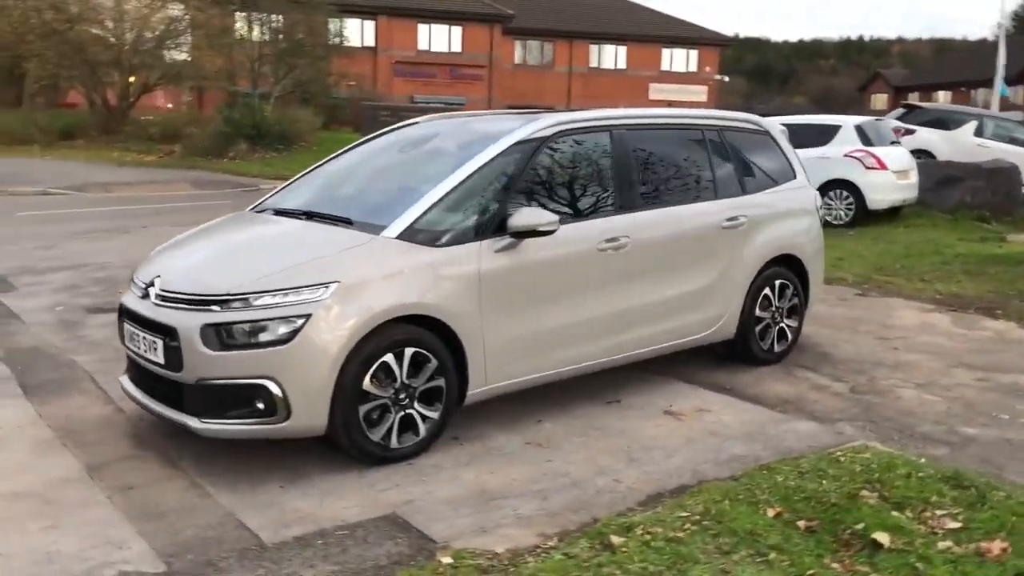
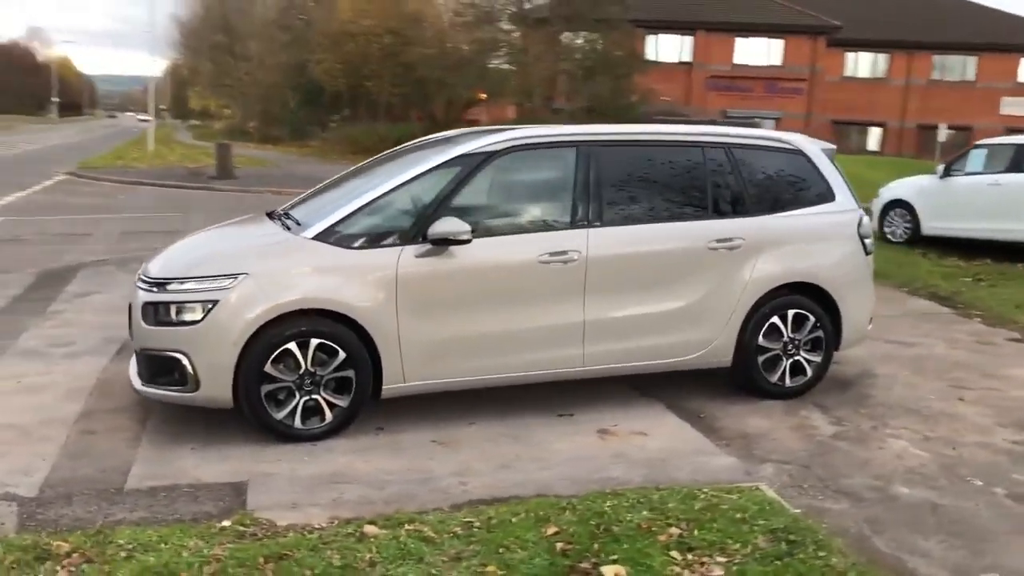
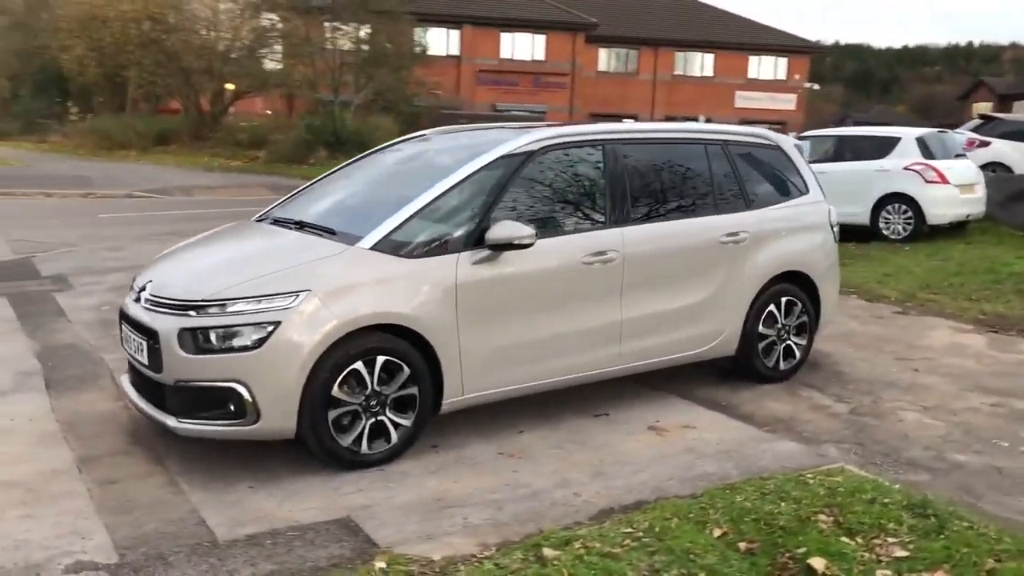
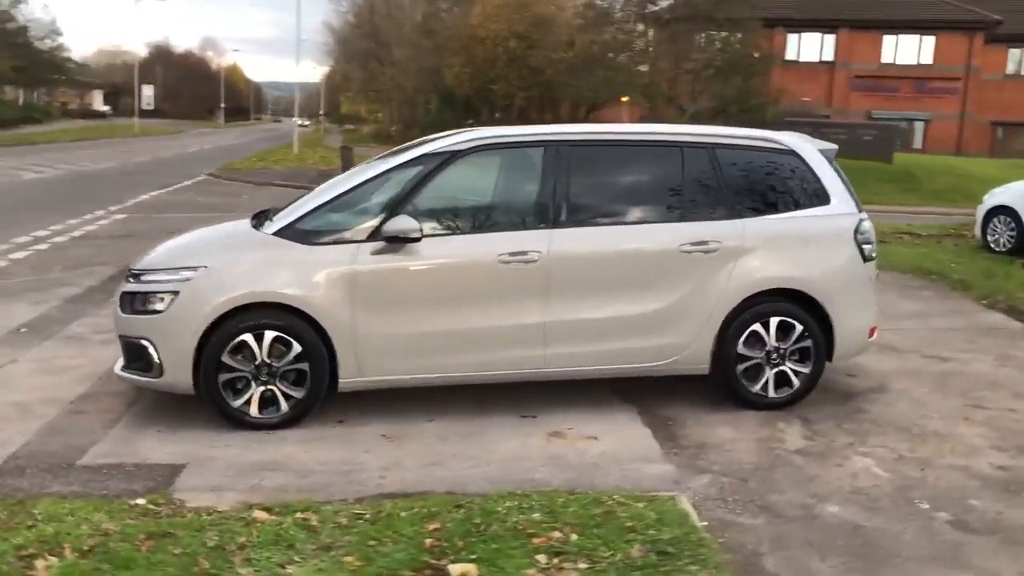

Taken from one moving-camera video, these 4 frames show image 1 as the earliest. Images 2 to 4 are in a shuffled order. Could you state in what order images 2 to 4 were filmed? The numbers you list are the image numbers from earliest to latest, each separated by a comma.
3, 2, 4
